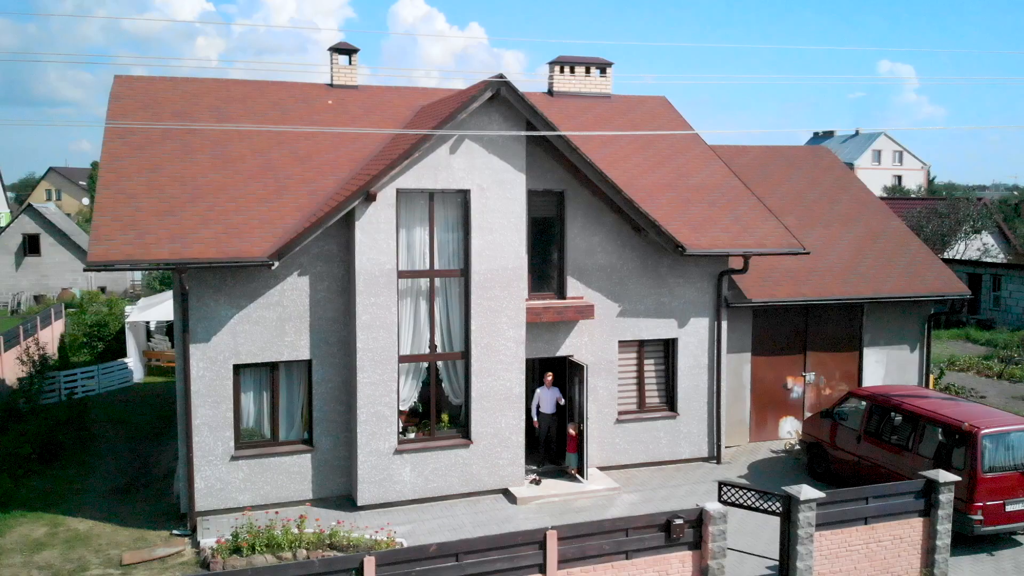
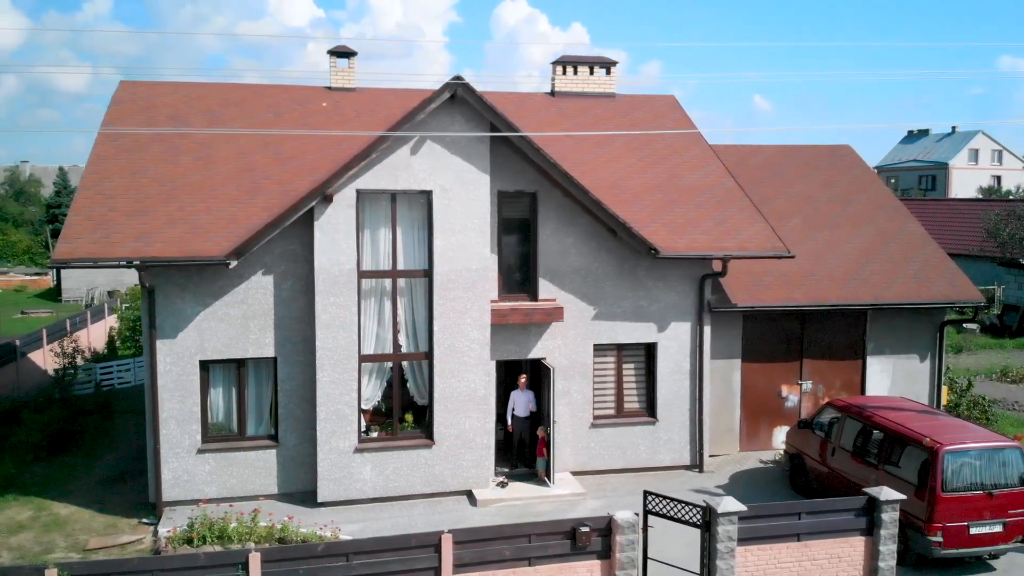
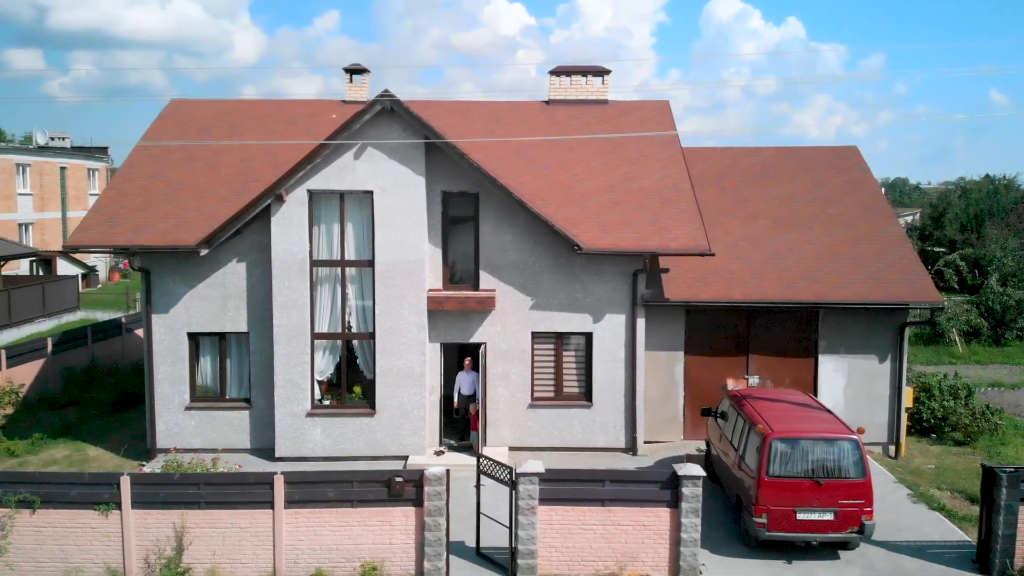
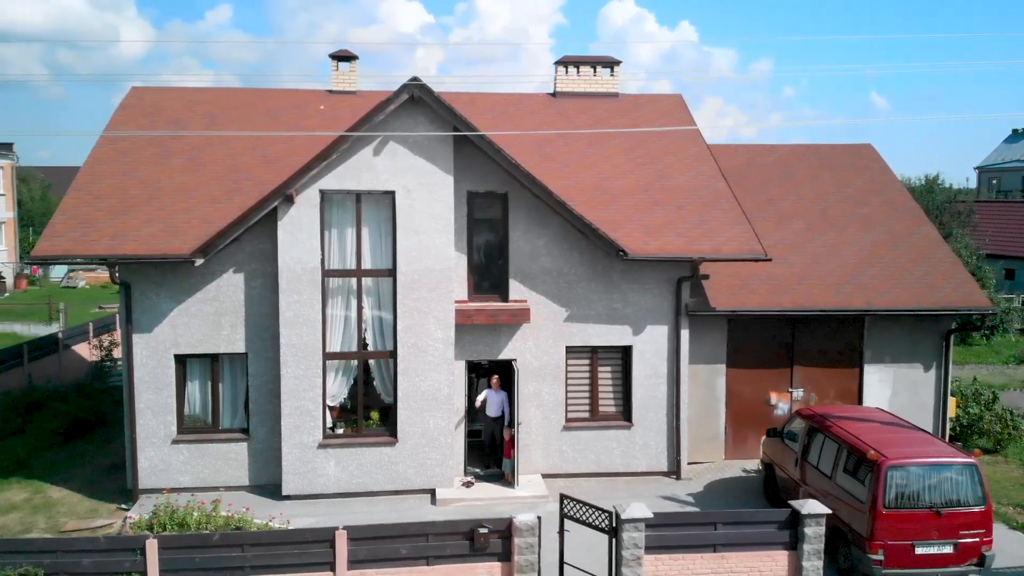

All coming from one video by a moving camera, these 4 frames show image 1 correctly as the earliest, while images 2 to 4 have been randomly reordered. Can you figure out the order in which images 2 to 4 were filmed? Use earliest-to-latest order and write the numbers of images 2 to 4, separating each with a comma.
2, 4, 3
